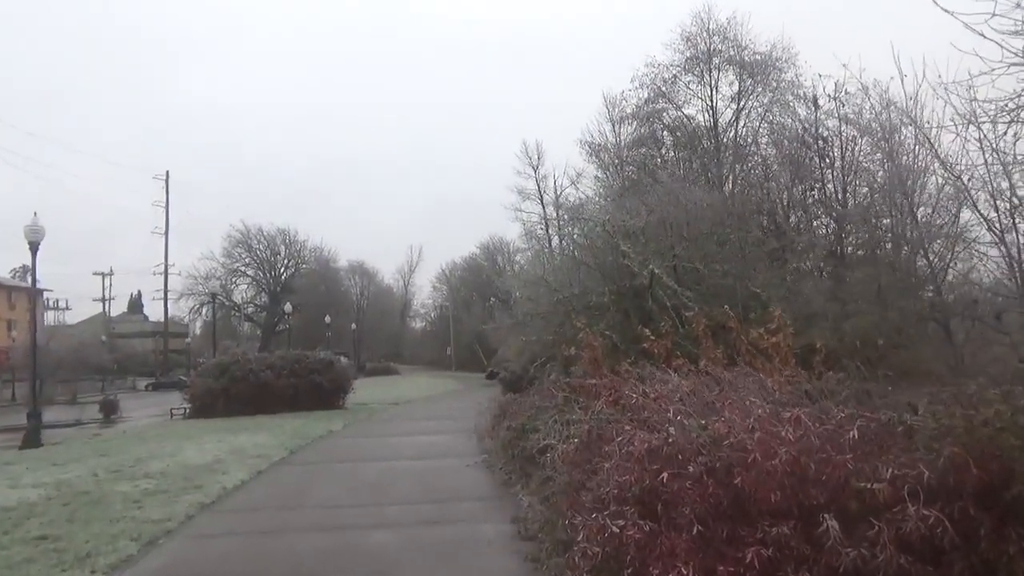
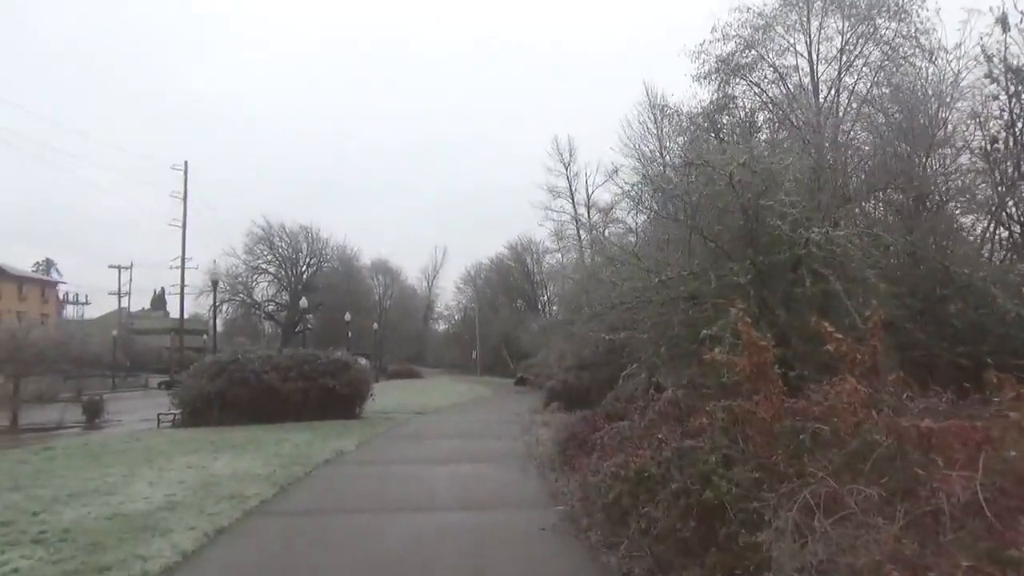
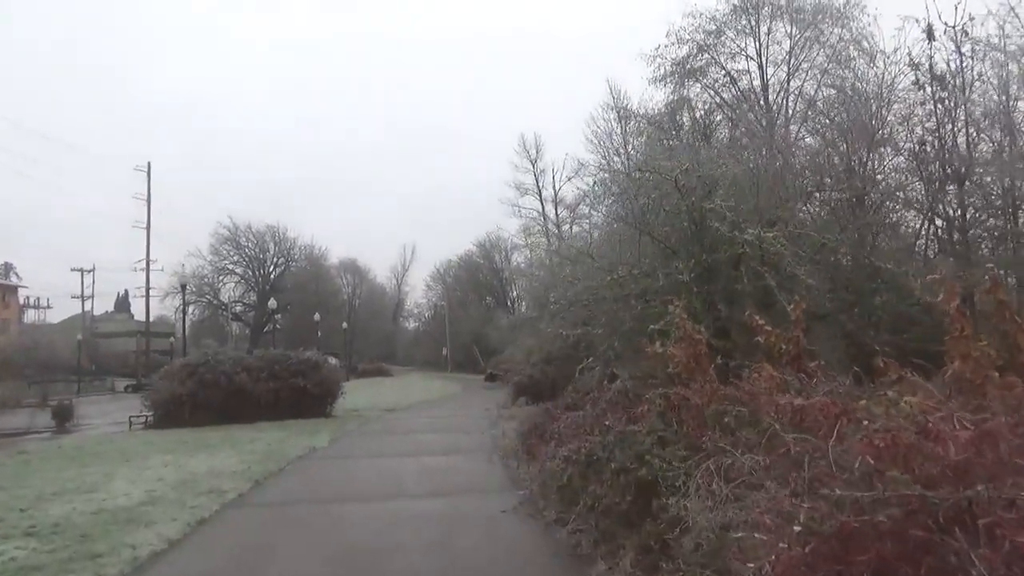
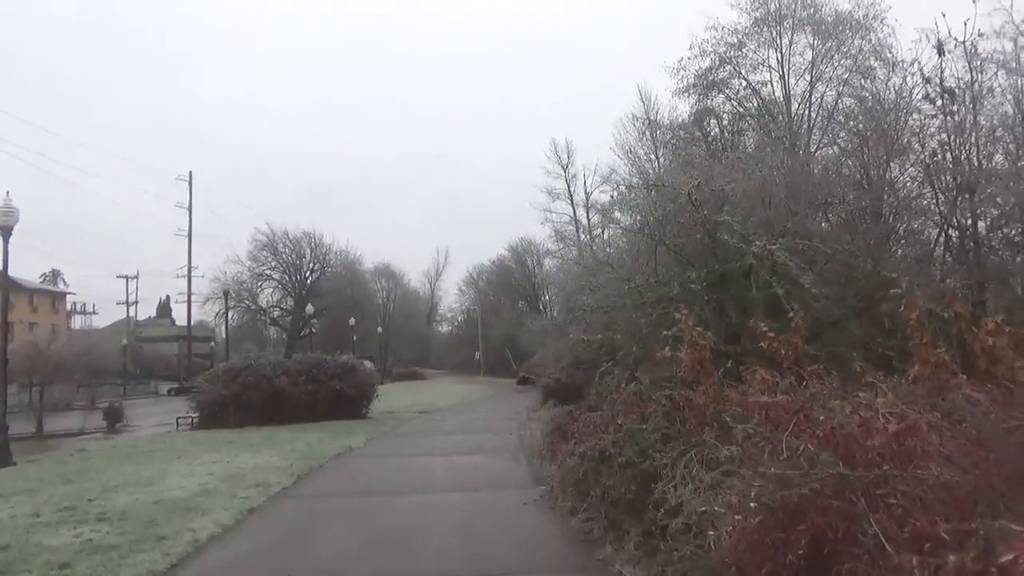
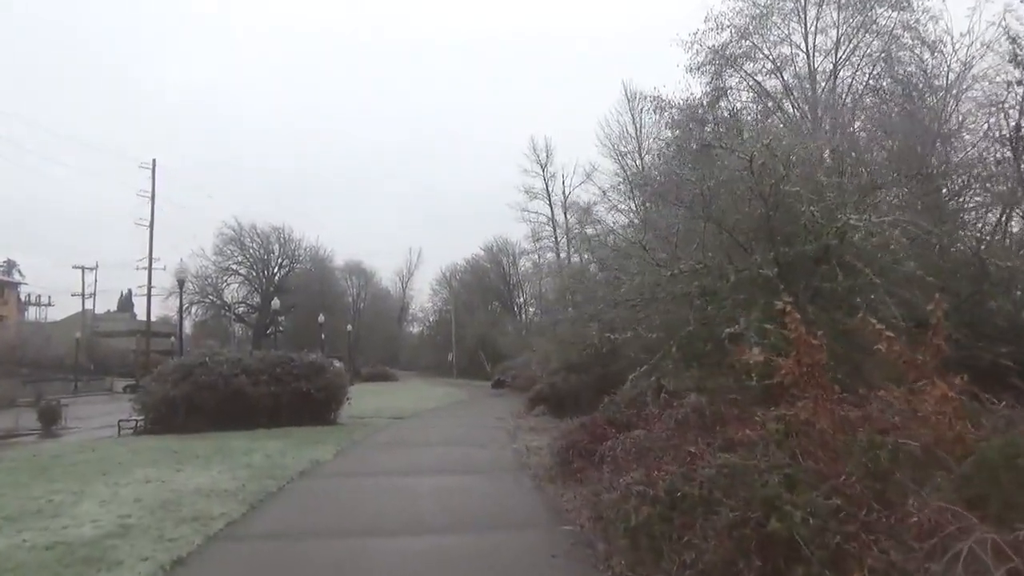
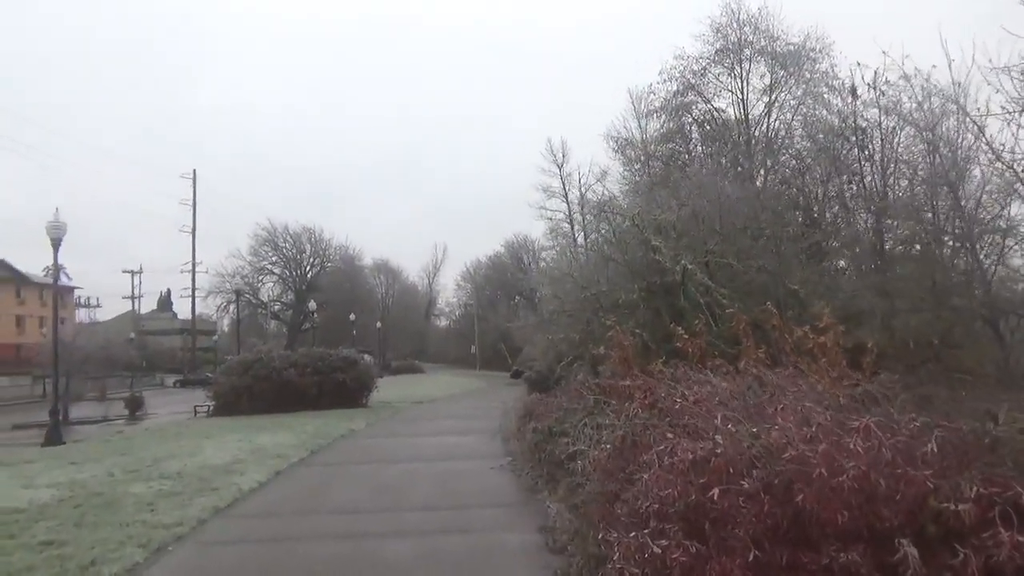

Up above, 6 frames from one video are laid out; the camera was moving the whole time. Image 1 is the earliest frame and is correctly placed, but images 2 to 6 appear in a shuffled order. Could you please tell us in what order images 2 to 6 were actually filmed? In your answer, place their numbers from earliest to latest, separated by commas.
6, 4, 3, 2, 5
